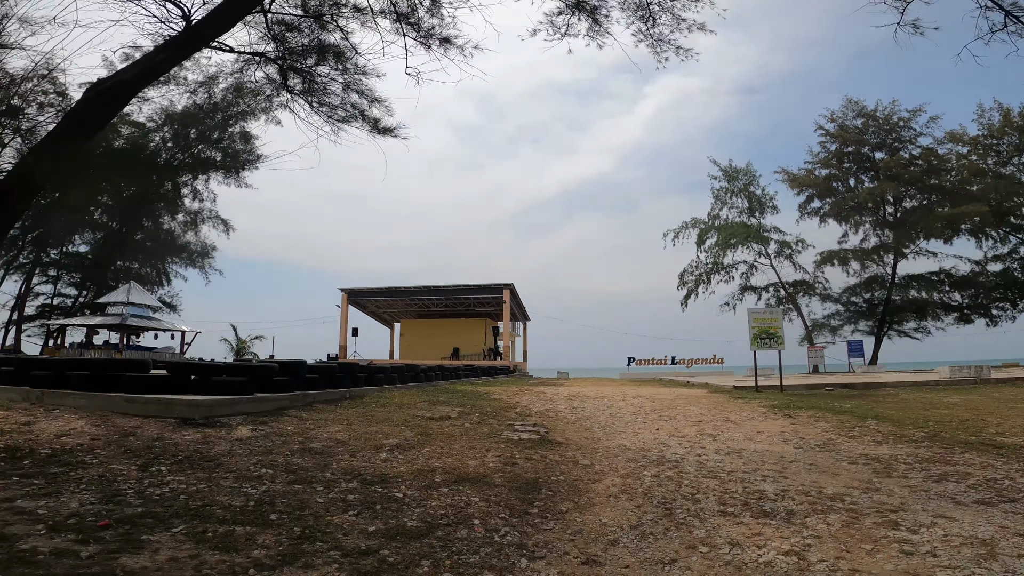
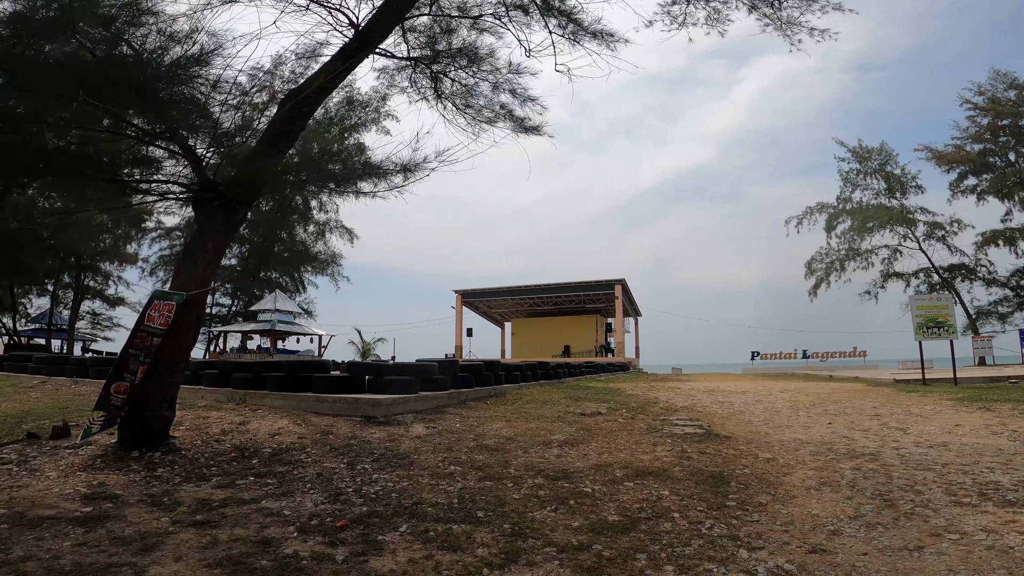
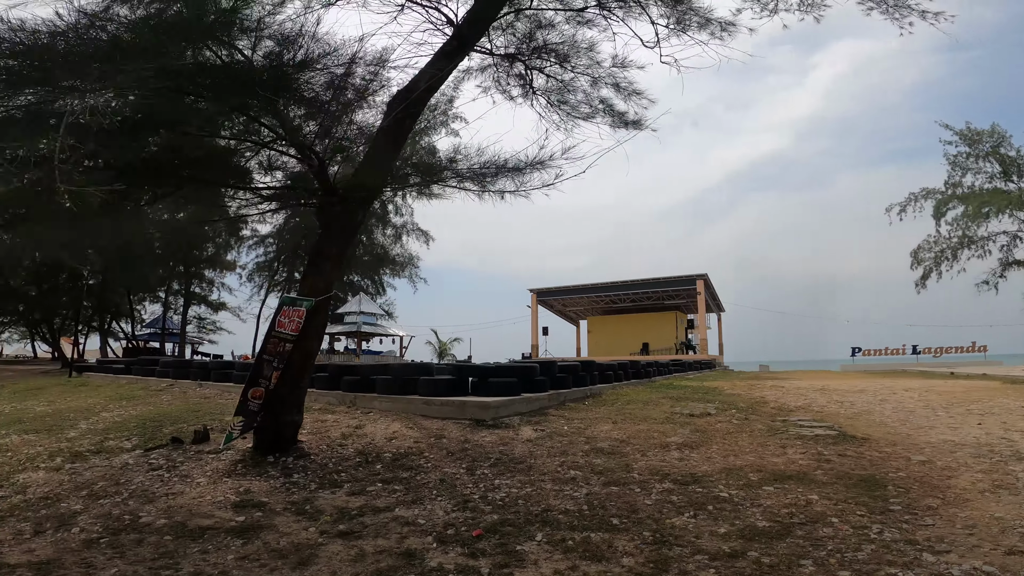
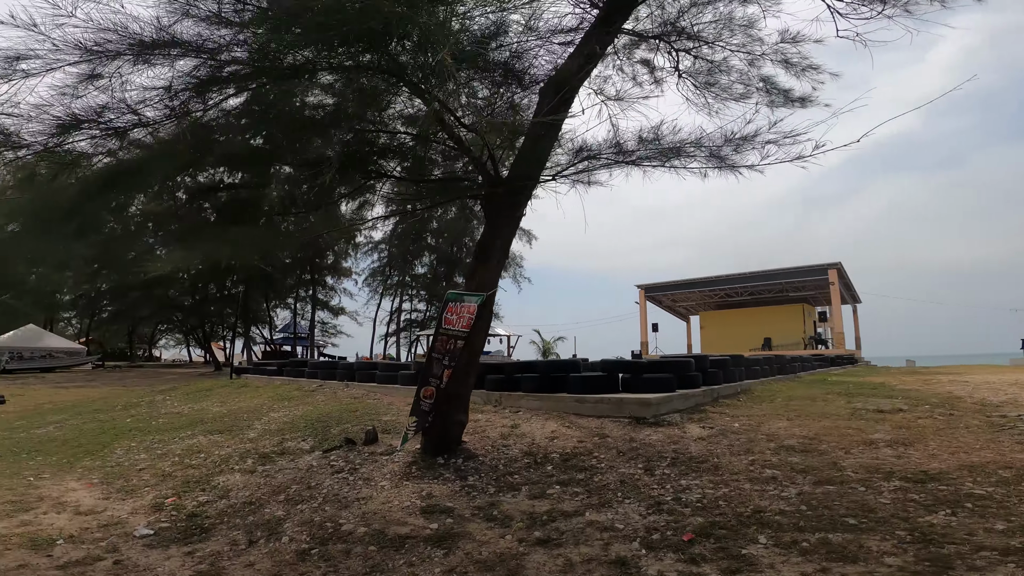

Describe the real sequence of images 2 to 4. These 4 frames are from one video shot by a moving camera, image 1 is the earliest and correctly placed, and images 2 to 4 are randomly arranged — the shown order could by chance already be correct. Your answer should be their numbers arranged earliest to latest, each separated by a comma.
2, 3, 4
